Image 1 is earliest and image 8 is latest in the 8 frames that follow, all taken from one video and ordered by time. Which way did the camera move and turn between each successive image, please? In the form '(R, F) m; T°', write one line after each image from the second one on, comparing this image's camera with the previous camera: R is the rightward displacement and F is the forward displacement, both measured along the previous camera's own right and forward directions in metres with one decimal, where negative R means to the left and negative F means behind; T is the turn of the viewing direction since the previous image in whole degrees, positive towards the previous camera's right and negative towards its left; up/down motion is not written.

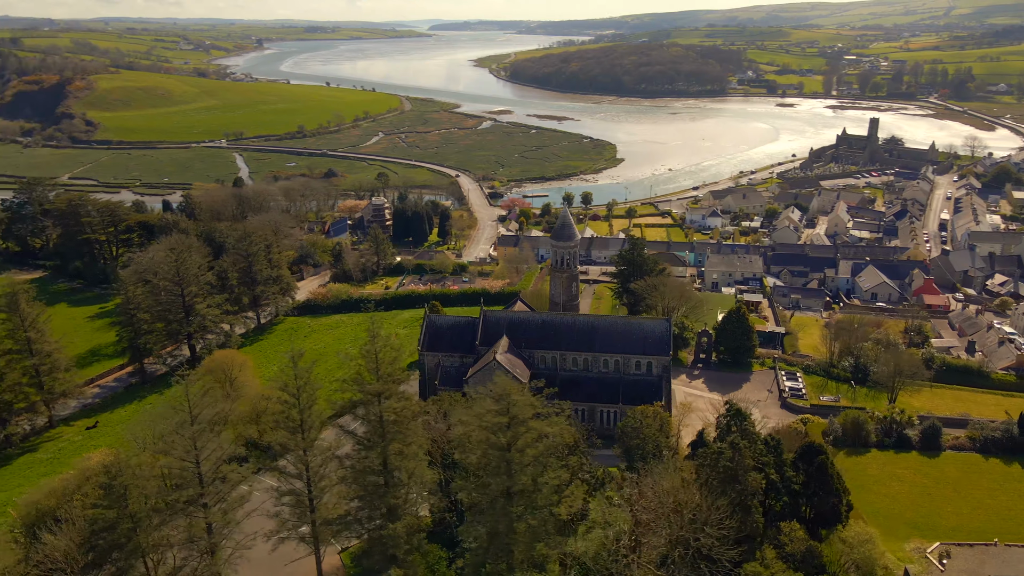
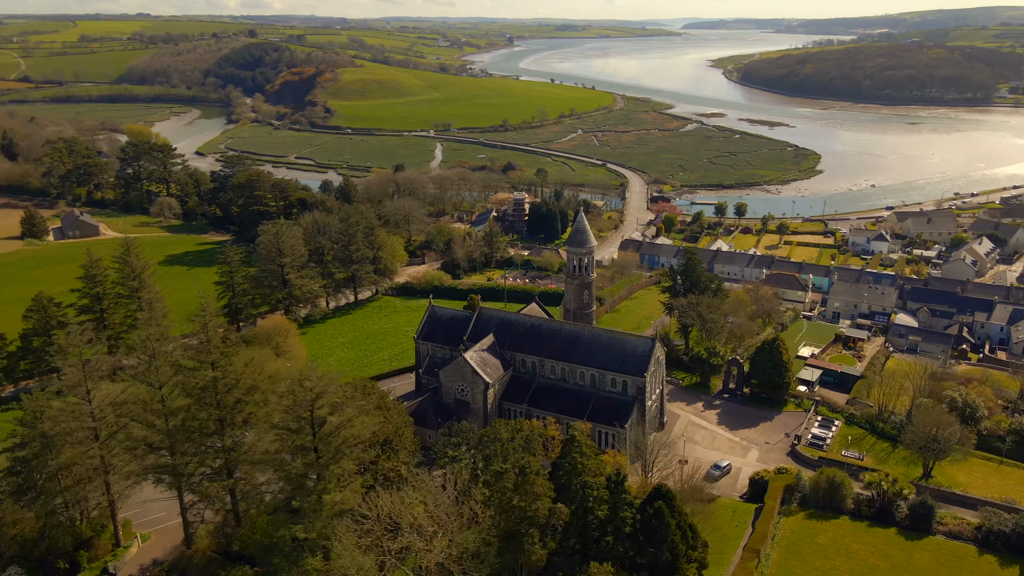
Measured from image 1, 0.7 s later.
(+16.4, +2.4) m; -17°
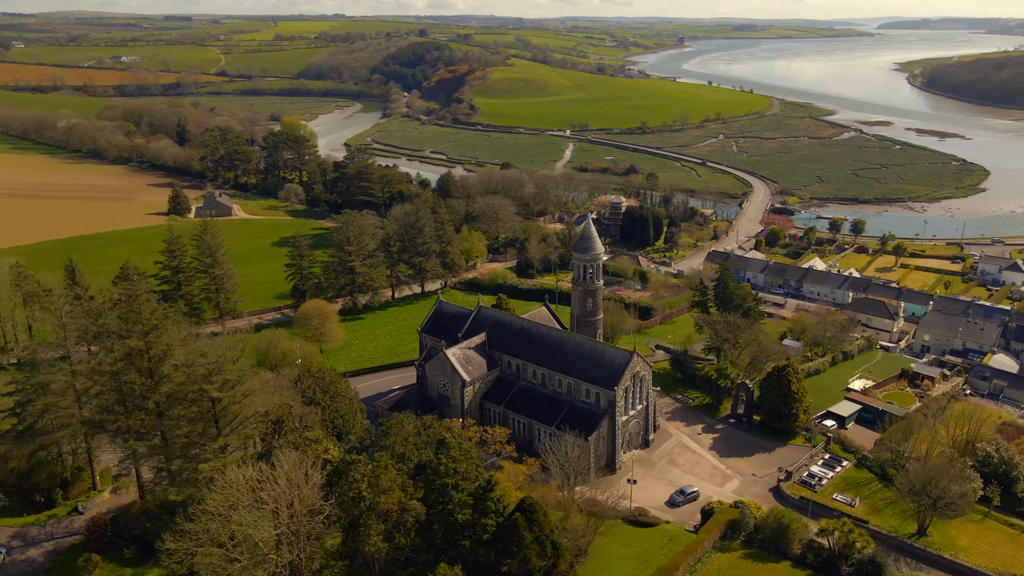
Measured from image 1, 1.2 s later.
(+11.5, +0.9) m; -12°
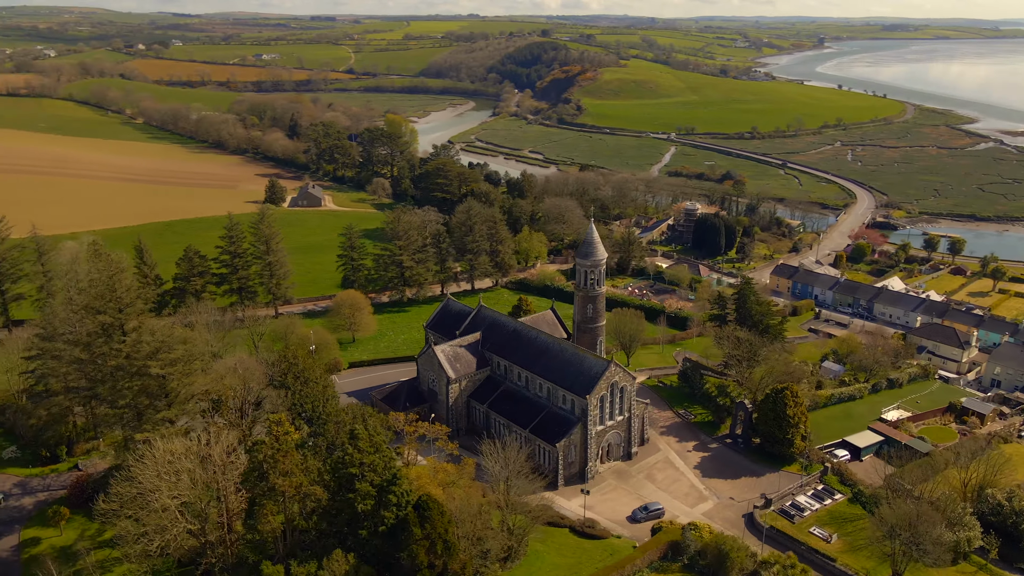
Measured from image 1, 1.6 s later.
(+8.8, +0.4) m; -9°
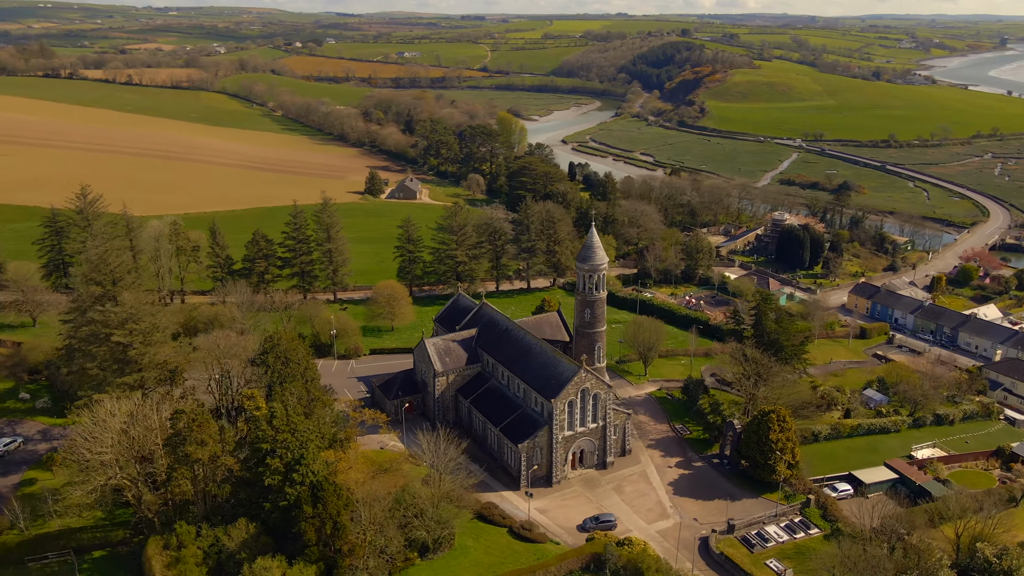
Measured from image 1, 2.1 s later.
(+10.0, +0.4) m; -10°
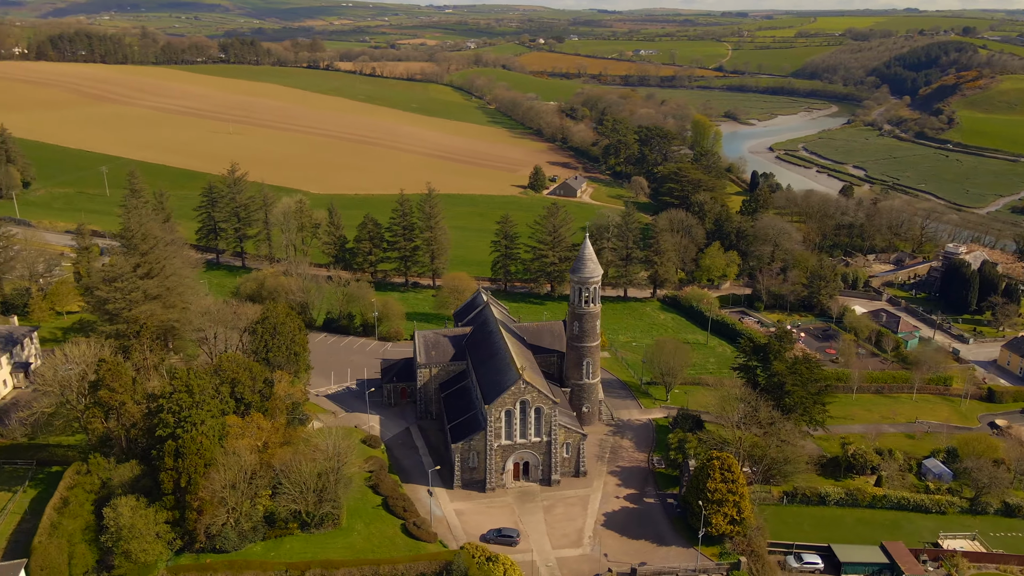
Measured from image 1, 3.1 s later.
(+17.3, +2.7) m; -18°
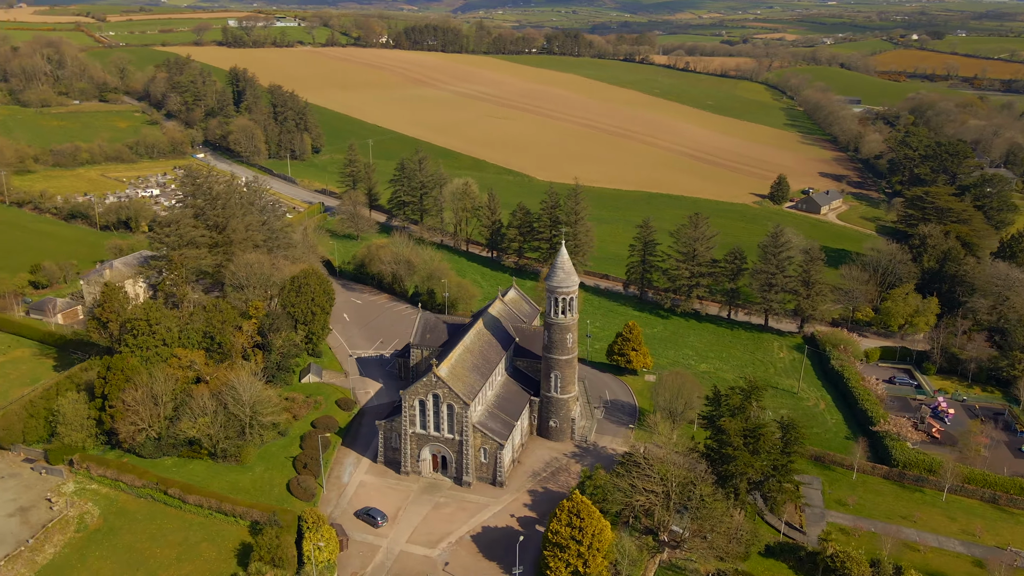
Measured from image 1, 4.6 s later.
(+23.8, +6.1) m; -25°
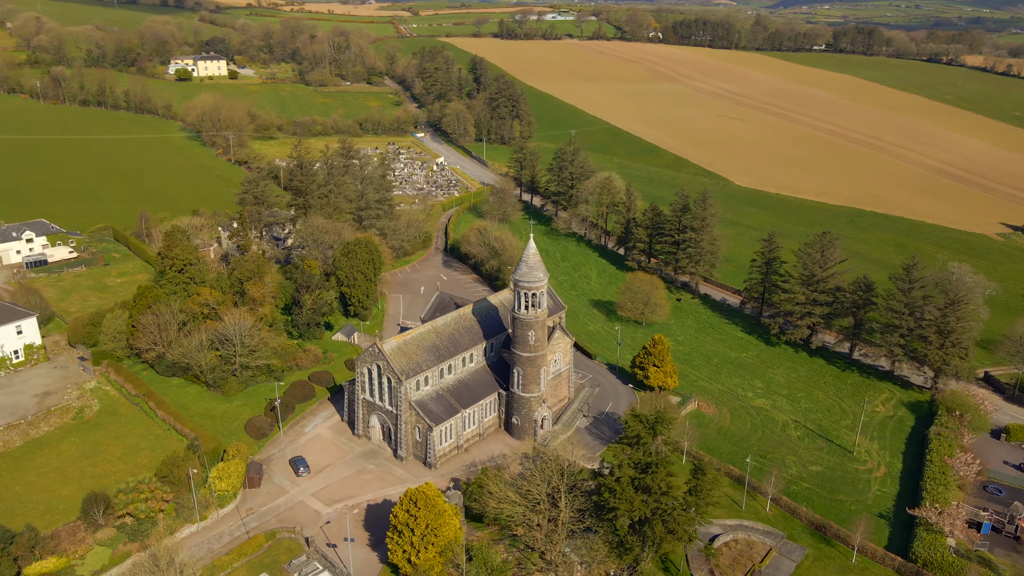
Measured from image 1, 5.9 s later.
(+20.3, +4.7) m; -21°
